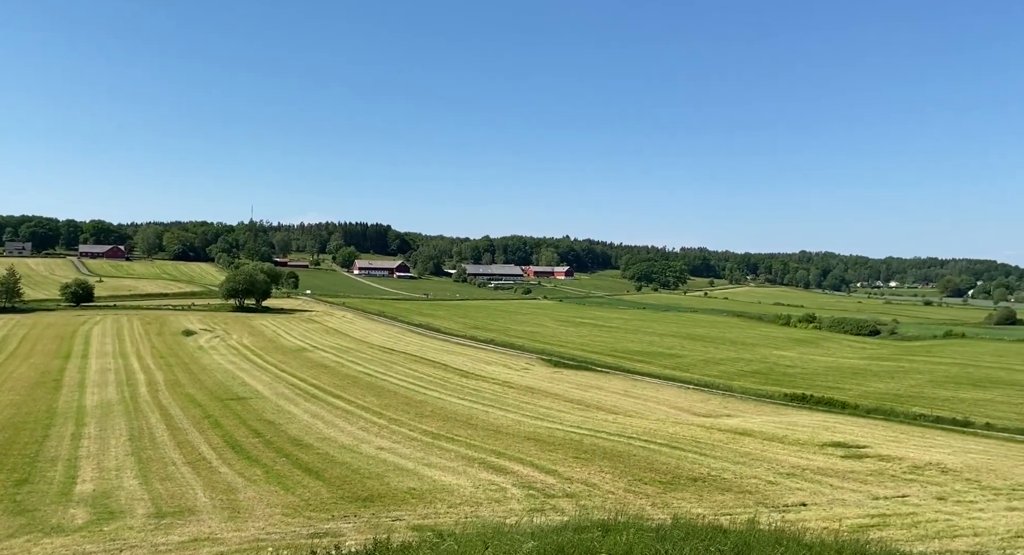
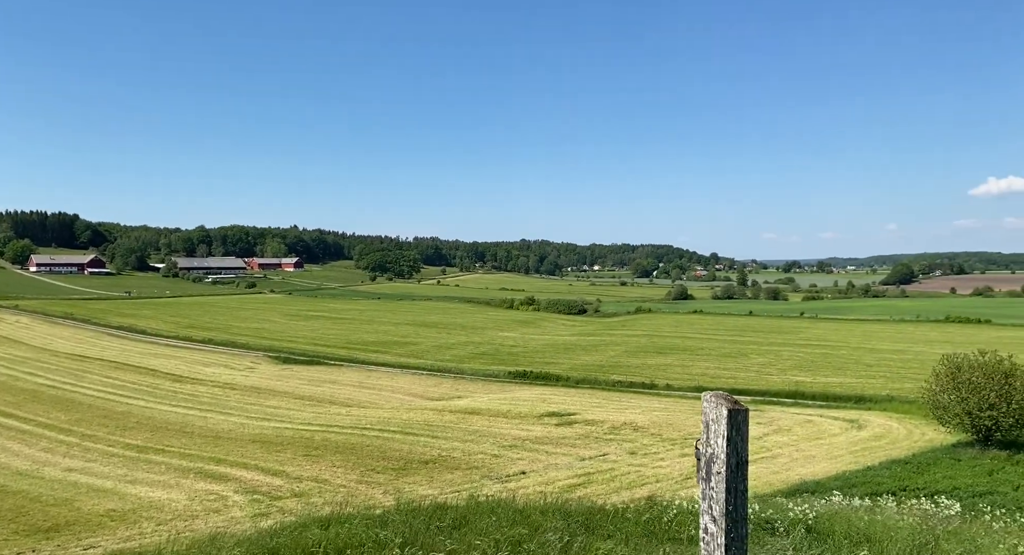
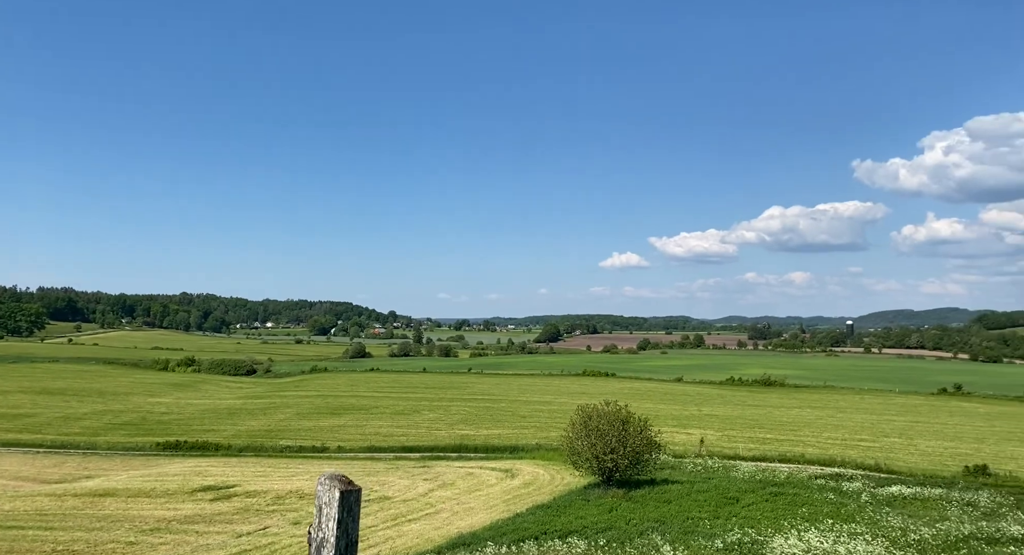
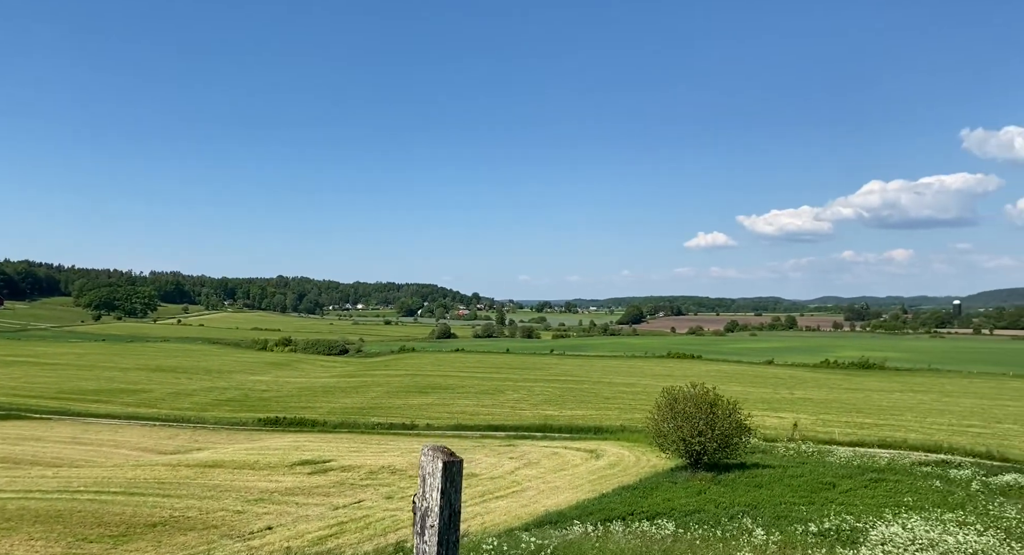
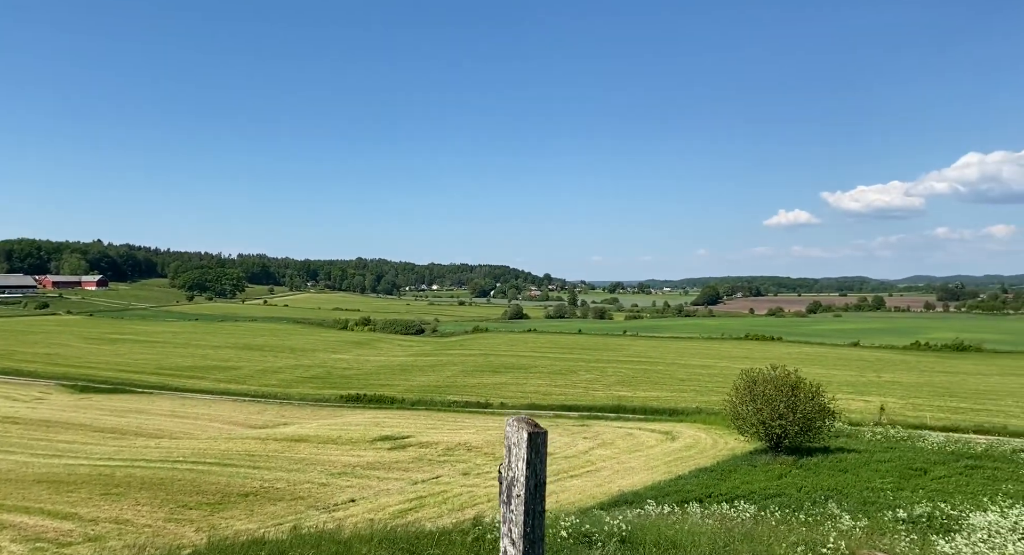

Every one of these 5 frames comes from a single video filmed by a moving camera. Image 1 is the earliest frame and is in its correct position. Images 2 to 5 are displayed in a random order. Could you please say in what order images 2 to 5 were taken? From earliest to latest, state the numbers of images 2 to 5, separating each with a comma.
2, 5, 4, 3
